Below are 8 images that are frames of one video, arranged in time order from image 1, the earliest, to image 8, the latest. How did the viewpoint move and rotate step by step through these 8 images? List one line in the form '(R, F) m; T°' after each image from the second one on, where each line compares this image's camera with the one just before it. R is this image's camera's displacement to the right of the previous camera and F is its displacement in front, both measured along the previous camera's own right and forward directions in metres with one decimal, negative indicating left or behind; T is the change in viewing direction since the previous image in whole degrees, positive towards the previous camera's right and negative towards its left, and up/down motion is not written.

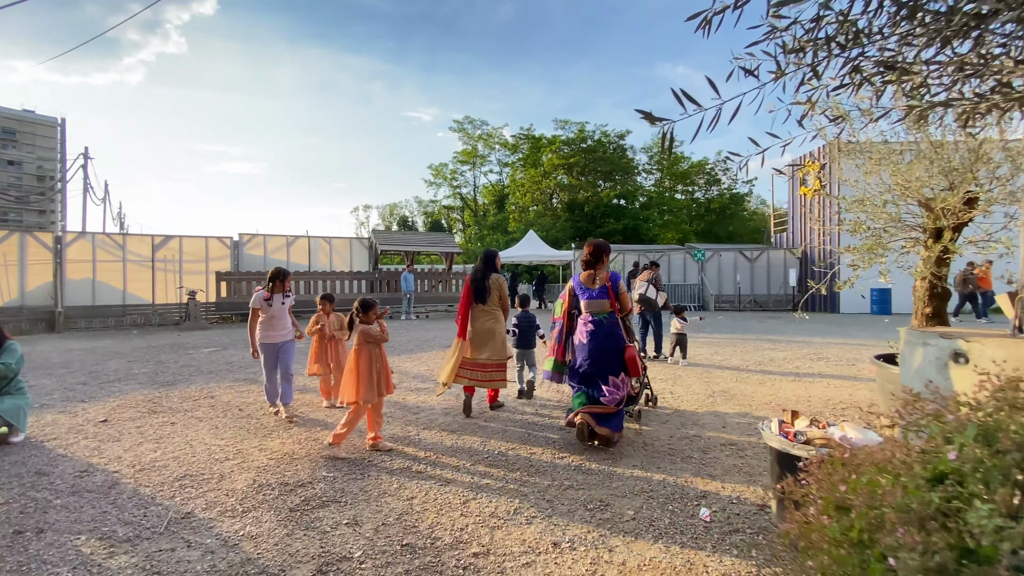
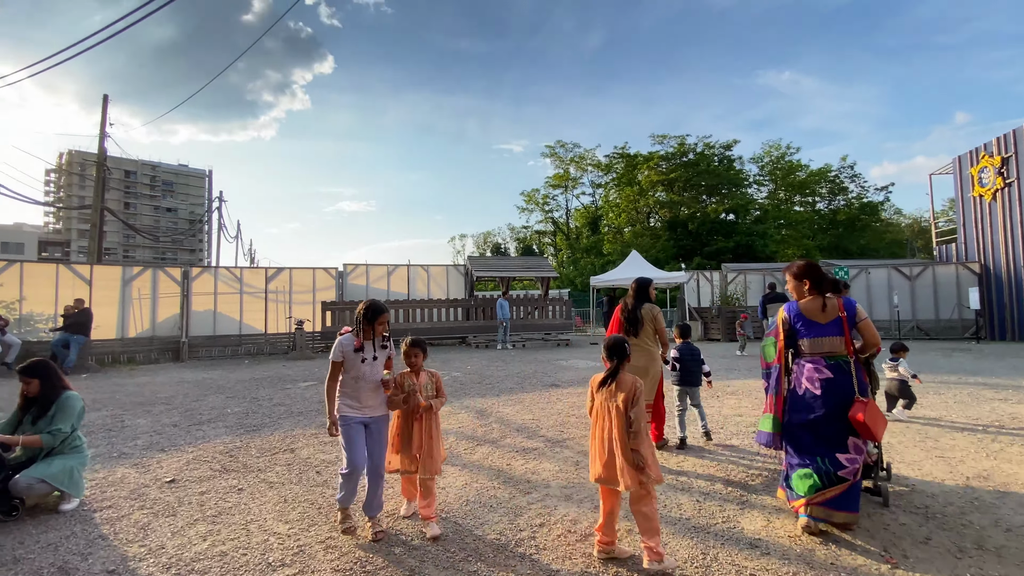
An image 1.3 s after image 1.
(-0.4, +1.3) m; -11°
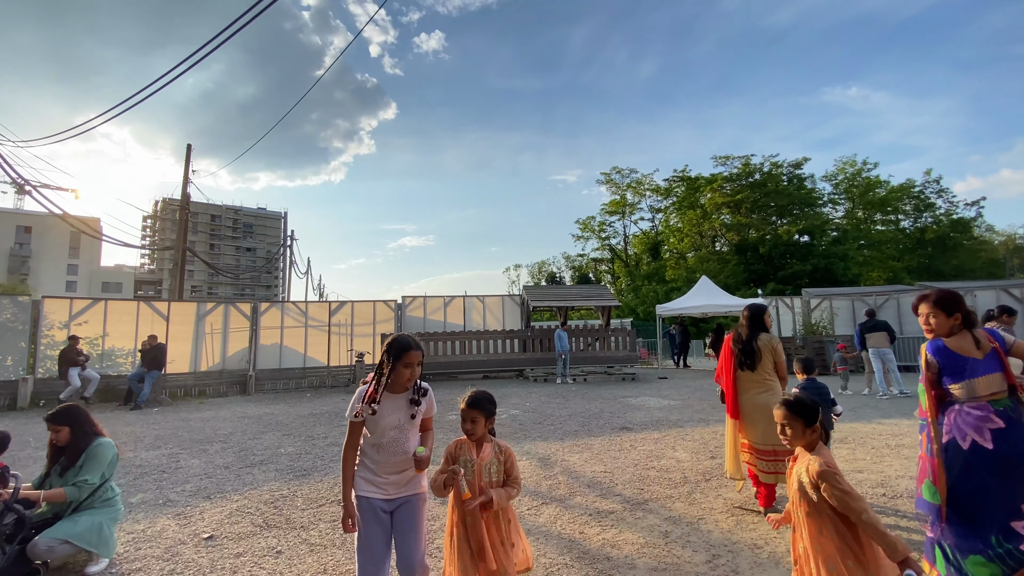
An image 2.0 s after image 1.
(-0.1, +0.6) m; -7°
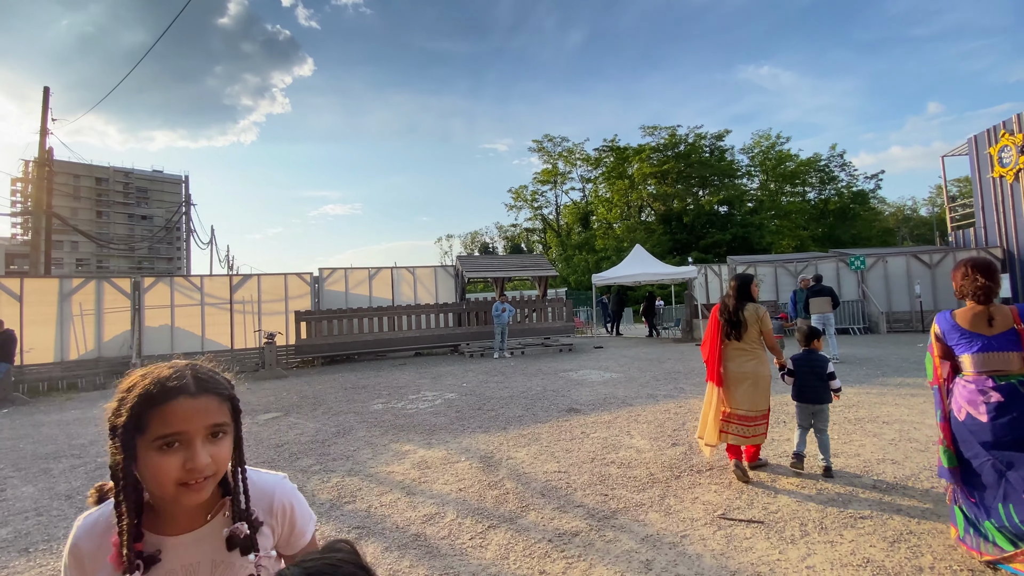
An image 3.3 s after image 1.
(0.0, +1.0) m; +8°
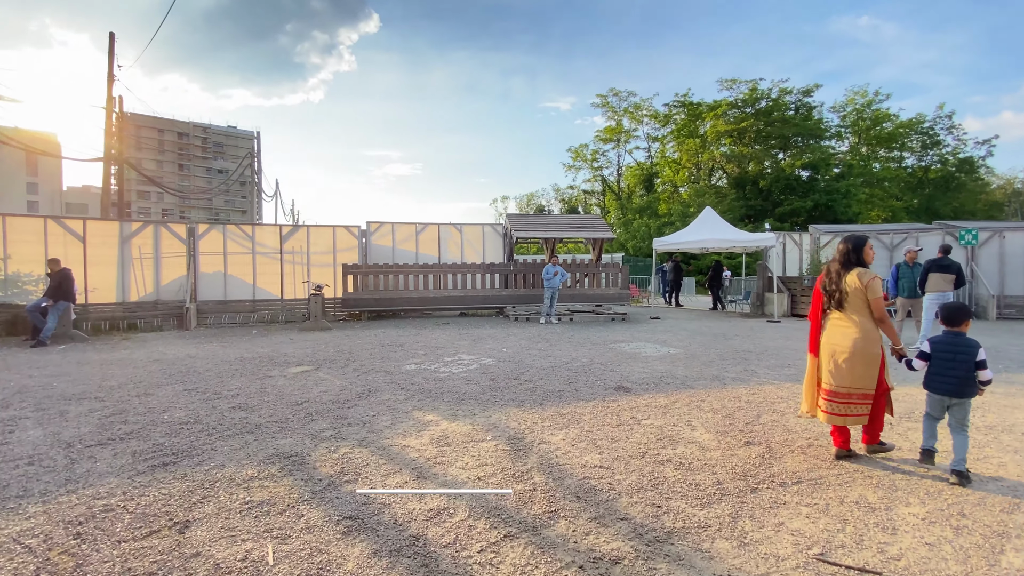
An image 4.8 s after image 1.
(+0.1, +0.9) m; -6°
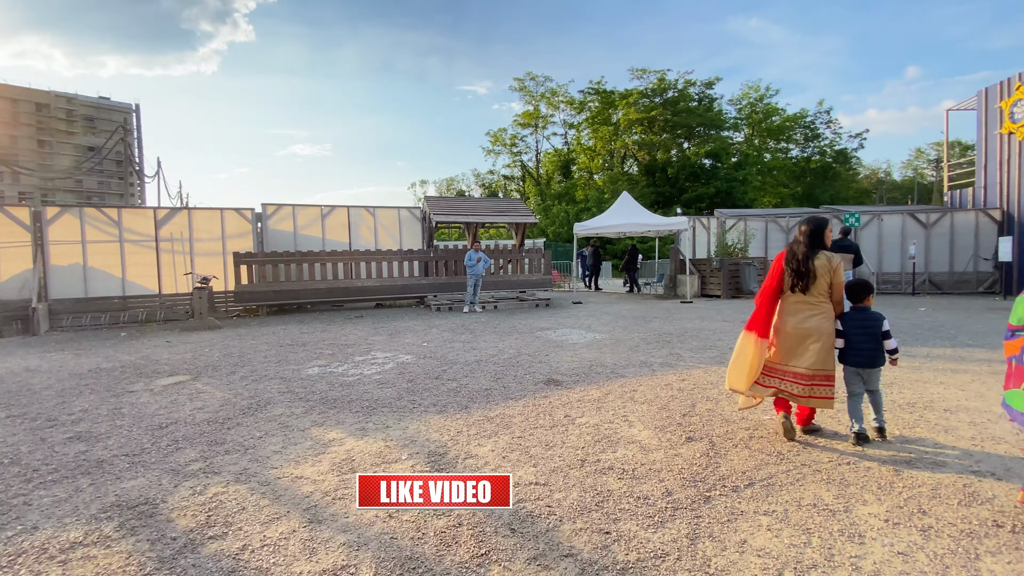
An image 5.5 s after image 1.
(0.0, +0.6) m; +9°
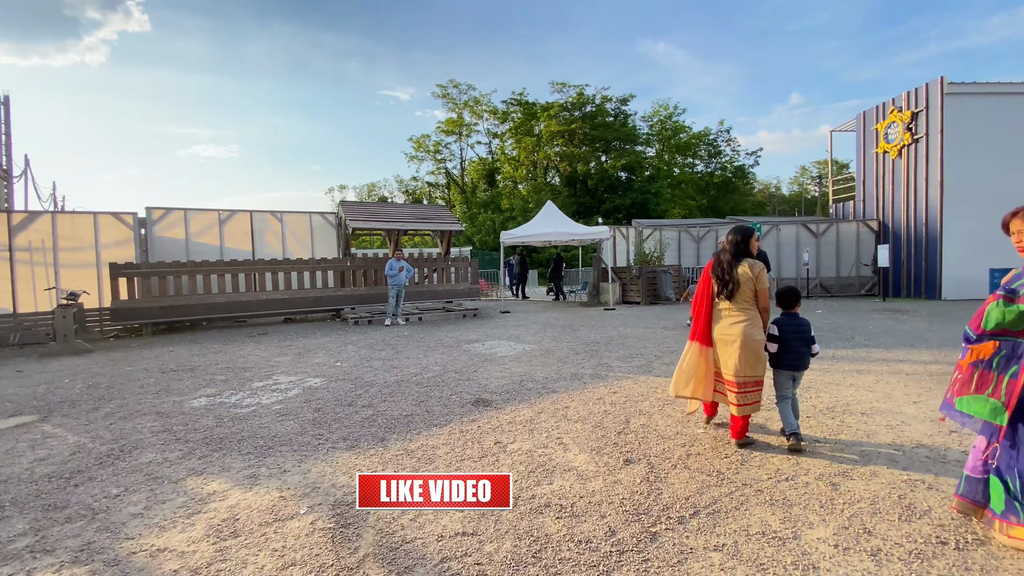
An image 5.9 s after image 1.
(0.0, +0.4) m; +9°
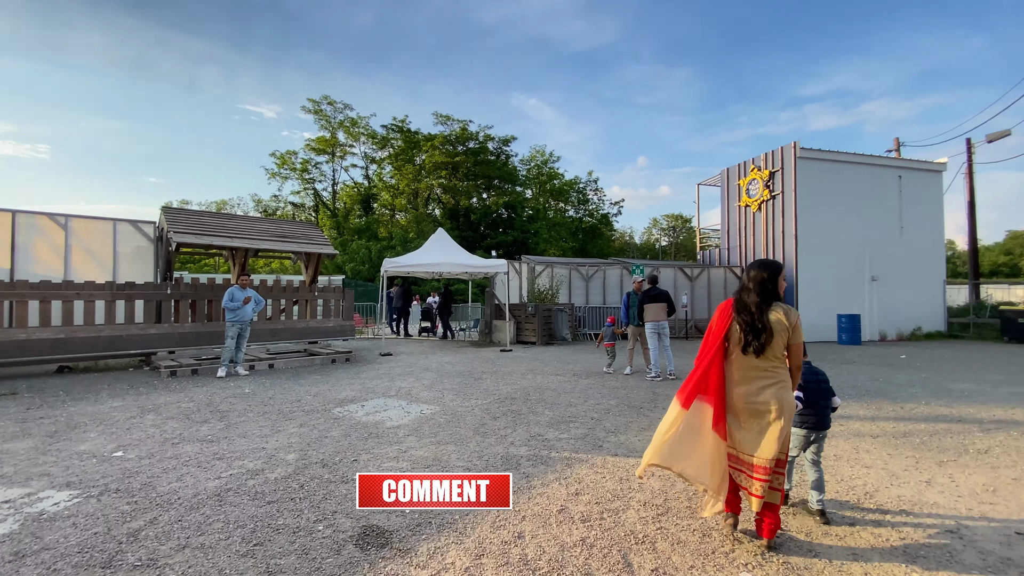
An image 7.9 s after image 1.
(-0.3, +1.9) m; +15°
